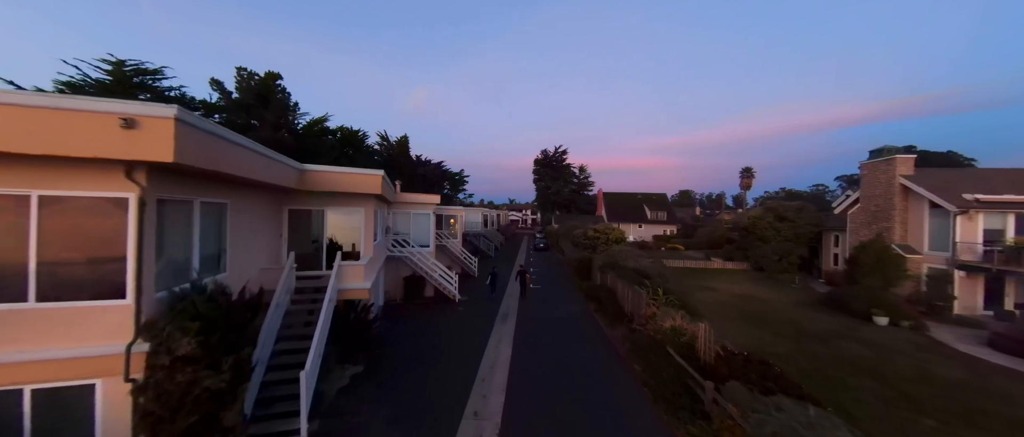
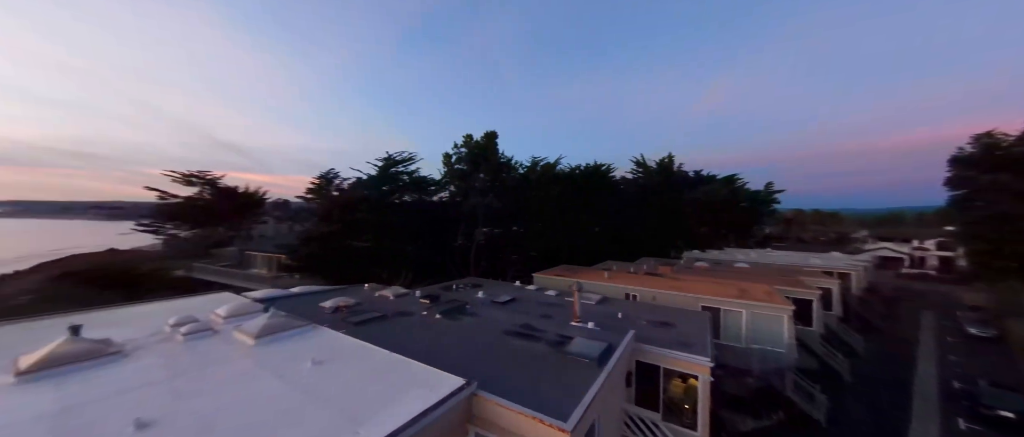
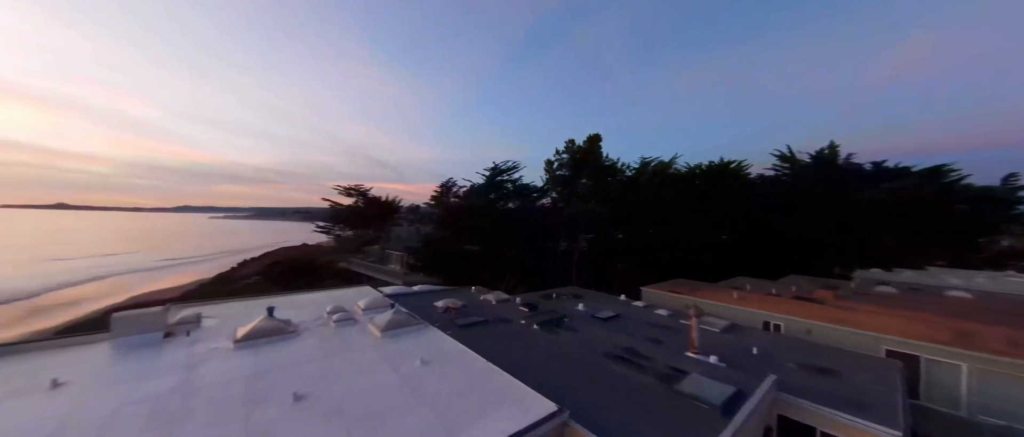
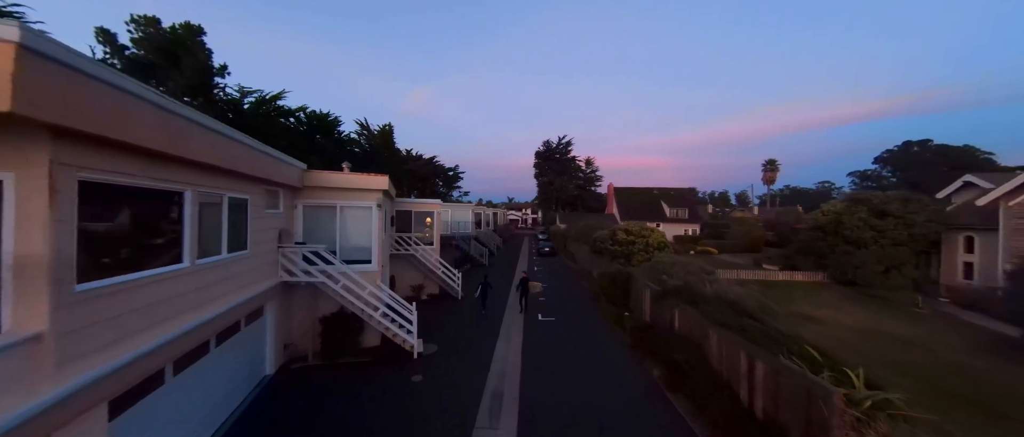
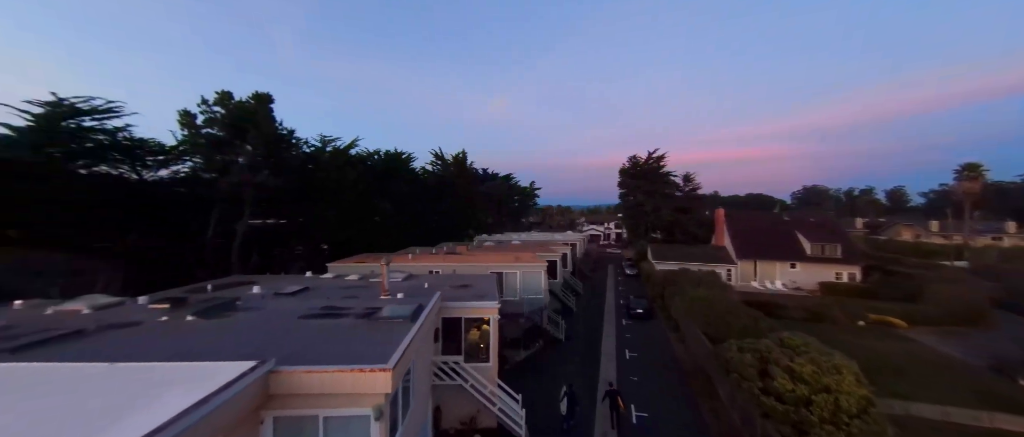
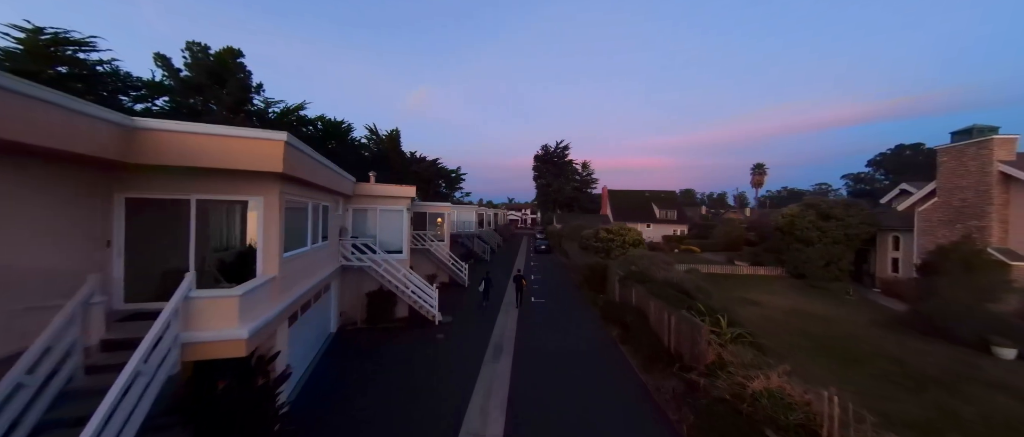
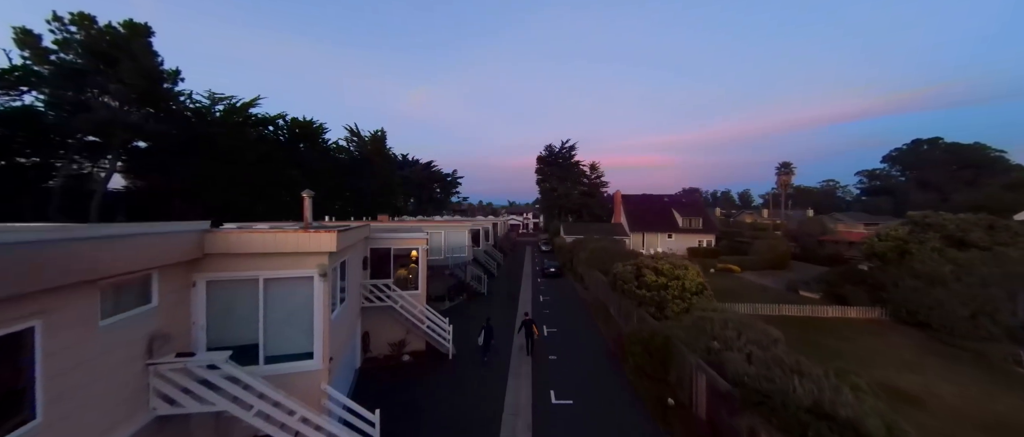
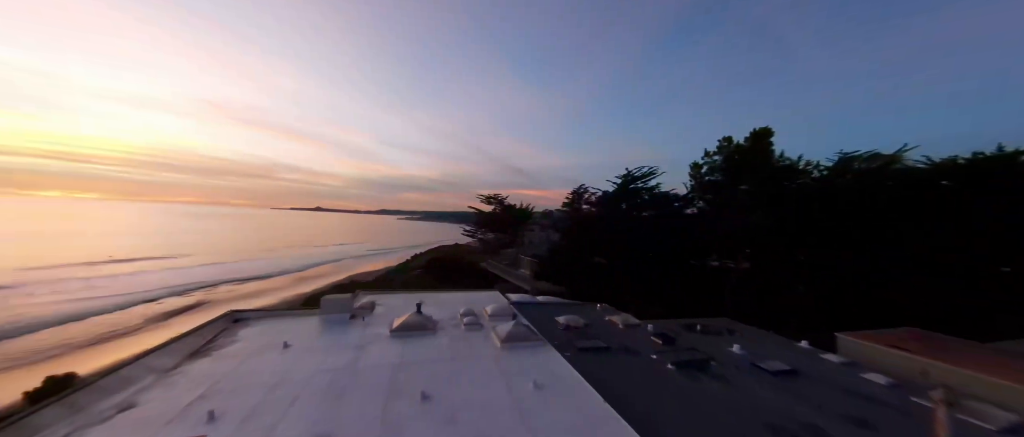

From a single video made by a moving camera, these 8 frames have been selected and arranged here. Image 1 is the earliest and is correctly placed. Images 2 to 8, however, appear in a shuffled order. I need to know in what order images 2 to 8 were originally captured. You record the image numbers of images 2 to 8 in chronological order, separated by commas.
6, 4, 7, 5, 2, 3, 8
